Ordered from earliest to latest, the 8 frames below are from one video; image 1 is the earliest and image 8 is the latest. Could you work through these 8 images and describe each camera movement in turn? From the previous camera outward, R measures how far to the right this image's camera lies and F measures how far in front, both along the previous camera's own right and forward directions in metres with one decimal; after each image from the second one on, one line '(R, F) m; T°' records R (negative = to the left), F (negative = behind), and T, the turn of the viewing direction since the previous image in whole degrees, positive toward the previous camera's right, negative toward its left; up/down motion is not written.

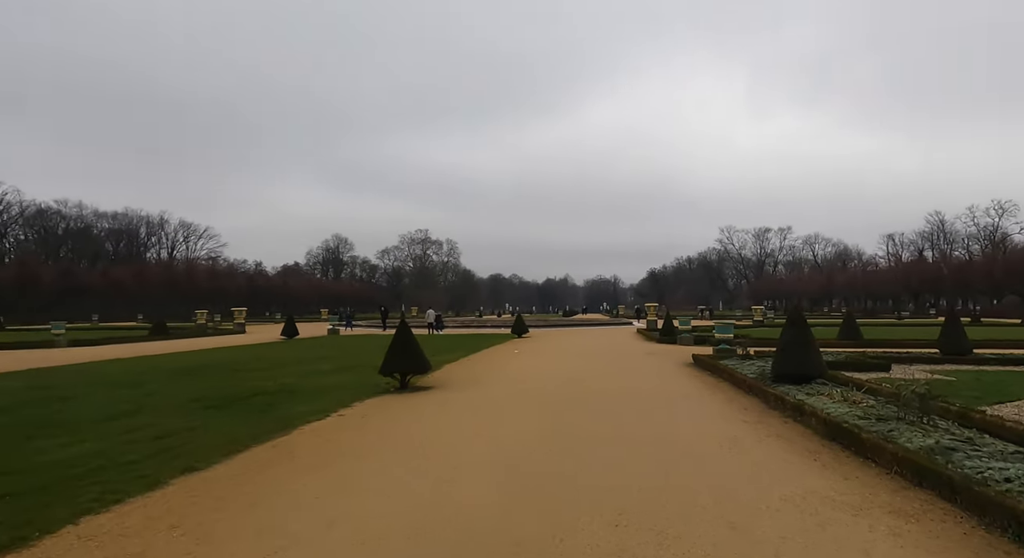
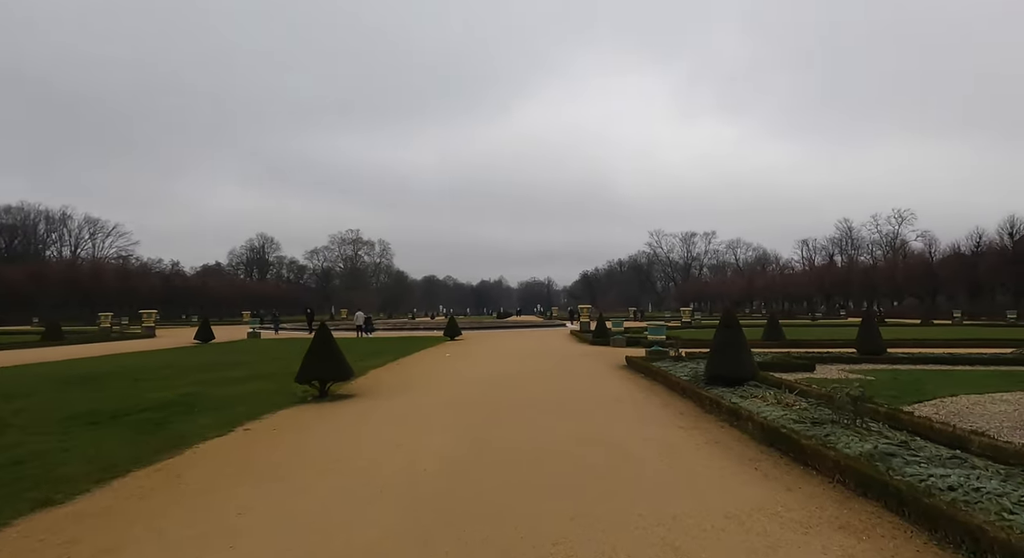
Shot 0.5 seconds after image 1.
(+0.1, +0.6) m; +6°
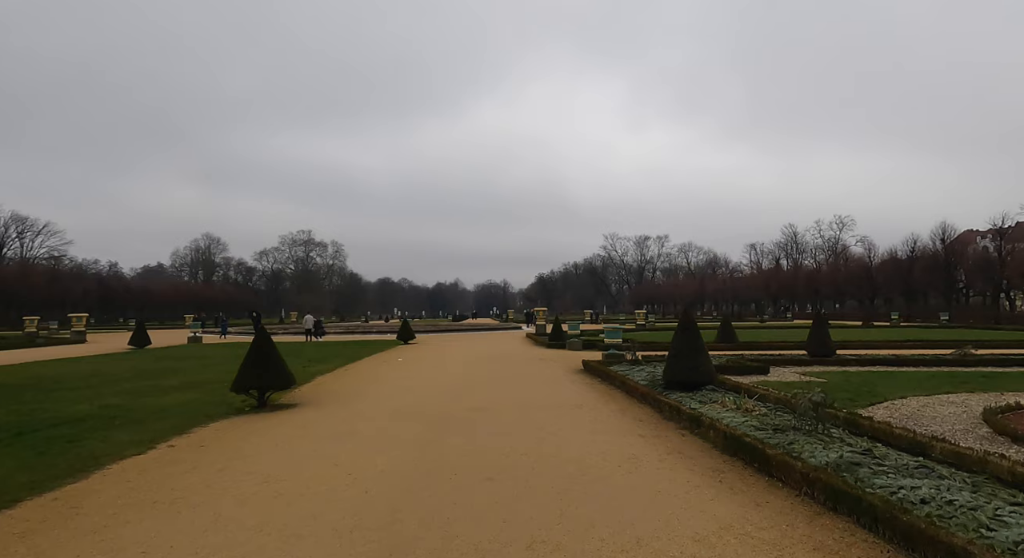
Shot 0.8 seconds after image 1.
(0.0, +0.4) m; +4°
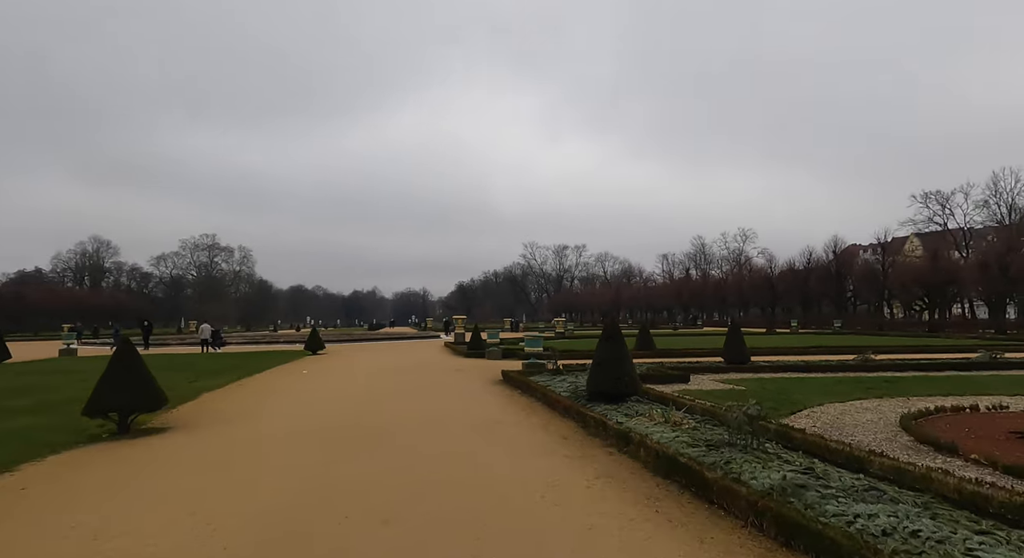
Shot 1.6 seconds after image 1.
(+0.1, +0.9) m; +8°
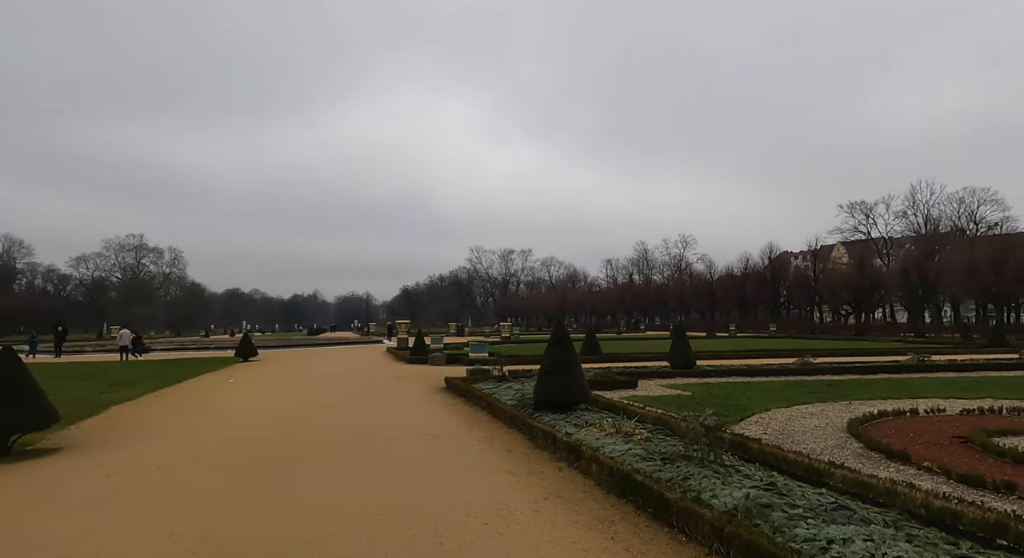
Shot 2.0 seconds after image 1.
(0.0, +0.6) m; +5°
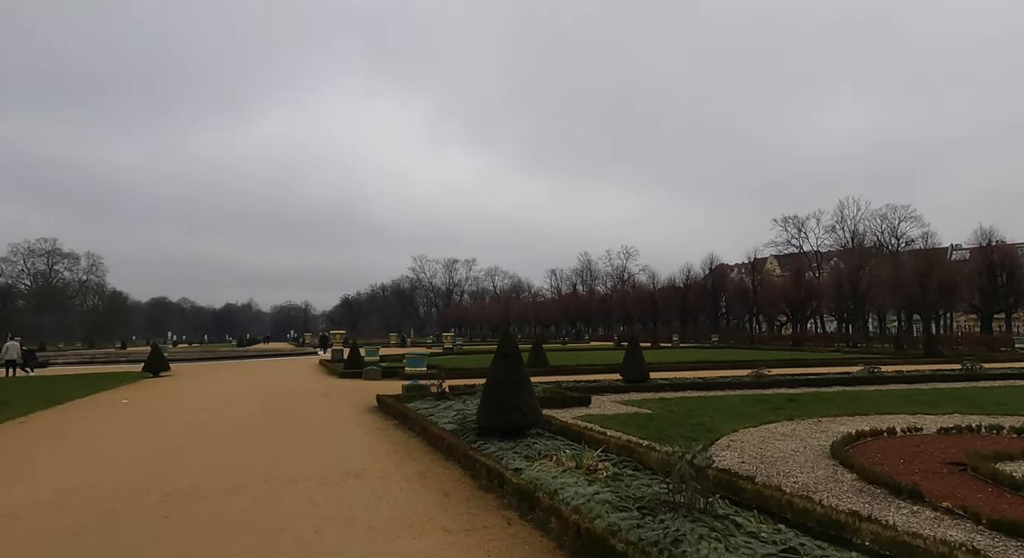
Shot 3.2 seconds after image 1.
(+0.1, +1.4) m; +5°
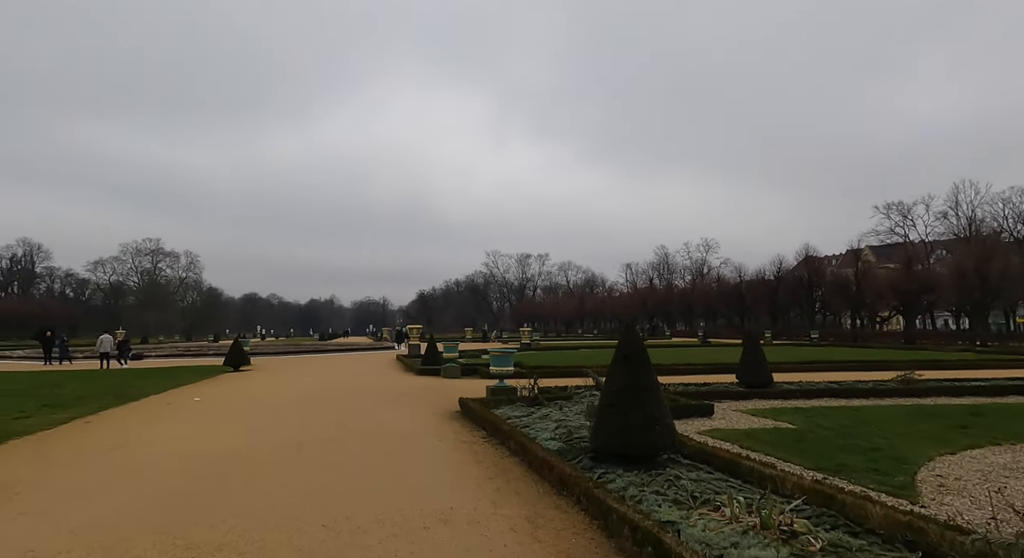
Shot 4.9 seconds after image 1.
(-0.6, +1.8) m; -7°
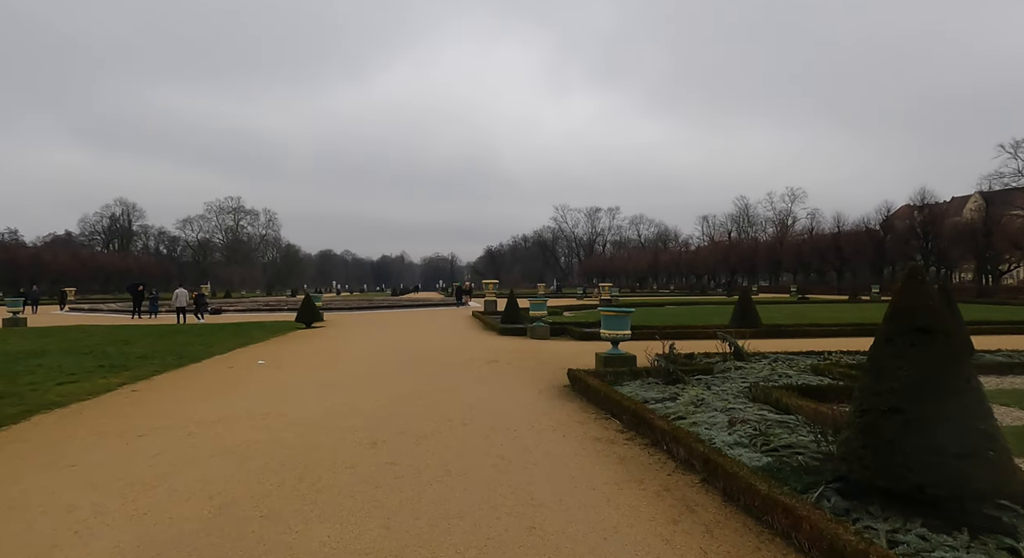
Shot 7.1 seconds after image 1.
(-0.9, +2.5) m; -6°
